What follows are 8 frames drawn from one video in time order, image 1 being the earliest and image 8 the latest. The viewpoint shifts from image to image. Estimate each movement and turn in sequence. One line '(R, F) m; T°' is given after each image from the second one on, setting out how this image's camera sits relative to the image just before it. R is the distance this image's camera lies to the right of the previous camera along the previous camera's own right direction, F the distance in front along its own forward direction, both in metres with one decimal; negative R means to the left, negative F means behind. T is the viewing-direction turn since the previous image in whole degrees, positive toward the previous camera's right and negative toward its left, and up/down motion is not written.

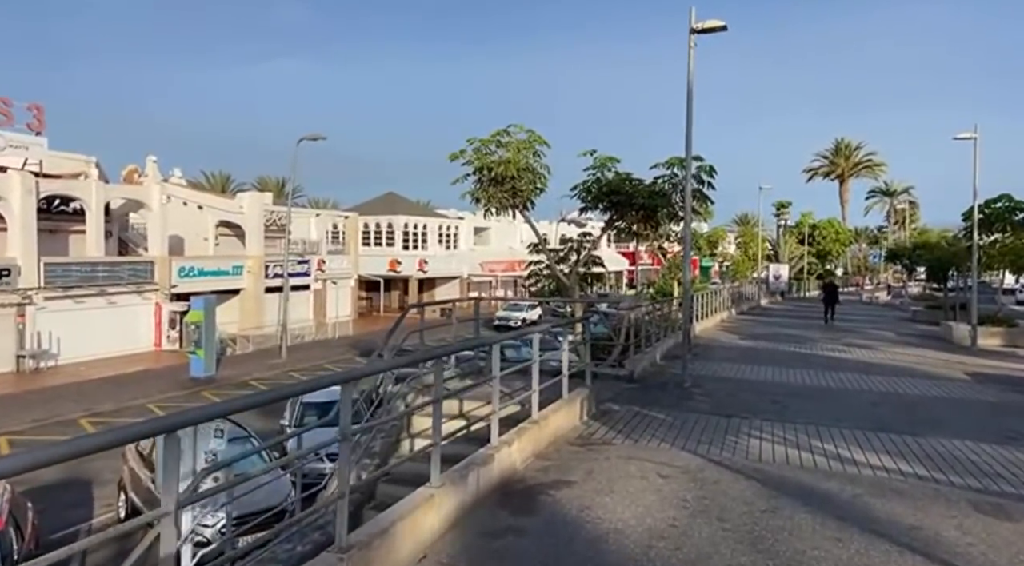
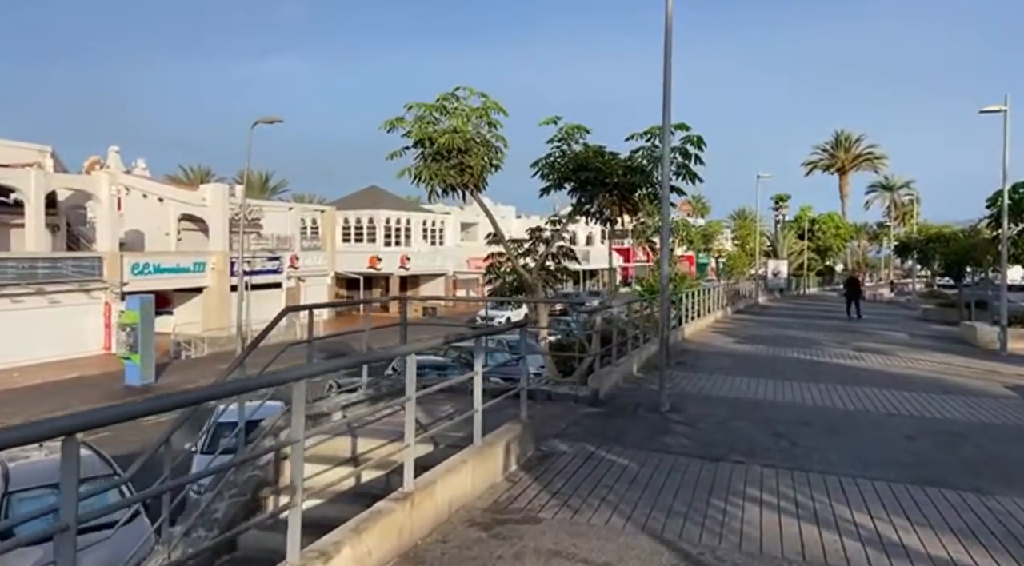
(+0.9, +2.4) m; 0°
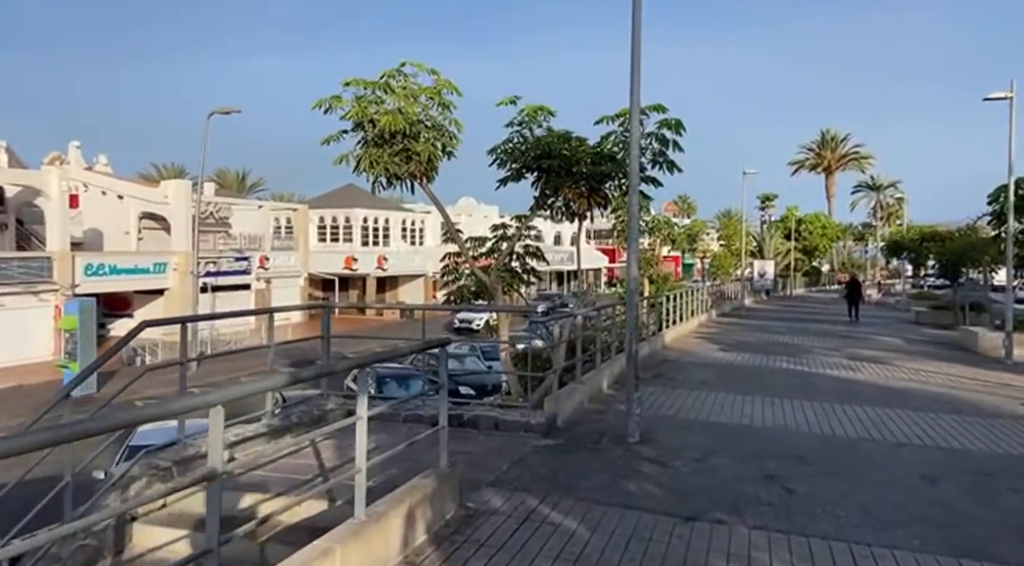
(+0.5, +1.5) m; +1°
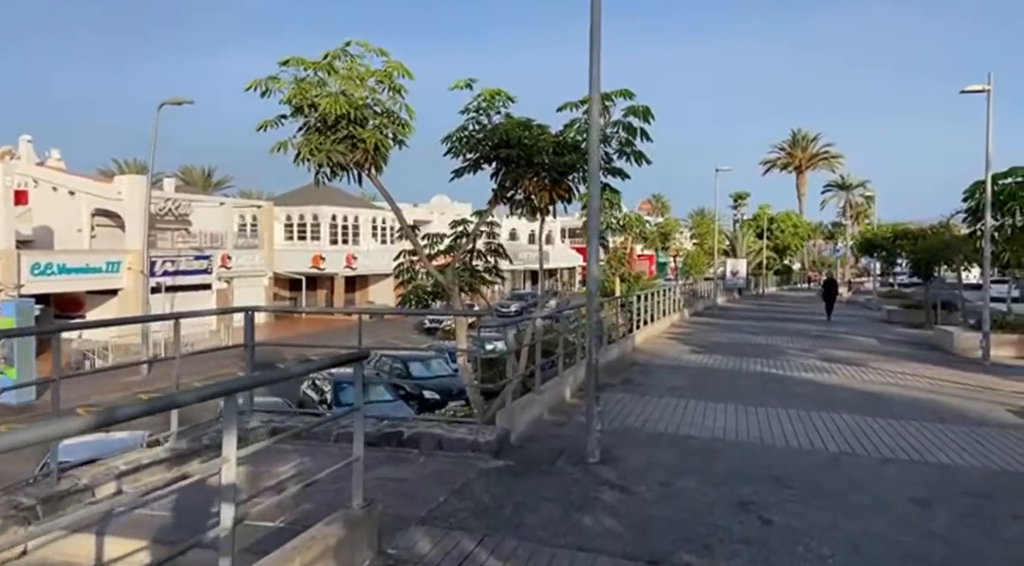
(+0.3, +0.8) m; +2°
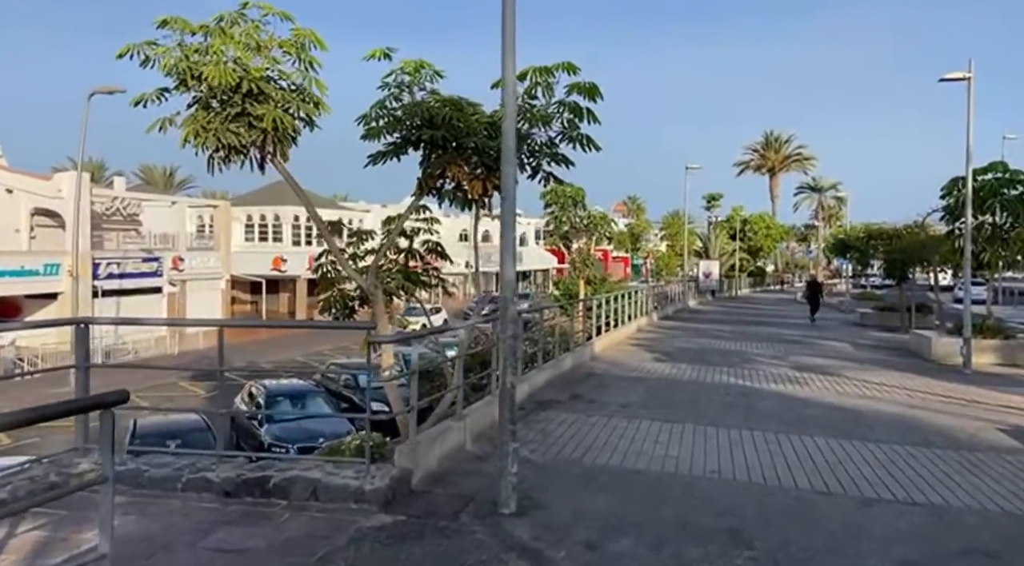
(+0.6, +1.3) m; +2°
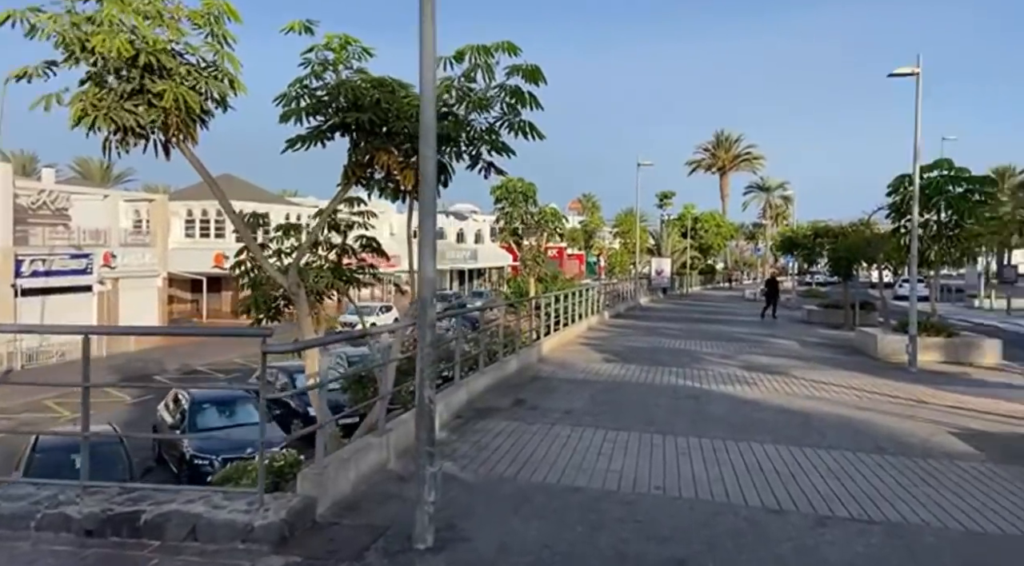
(+0.2, +0.6) m; +4°
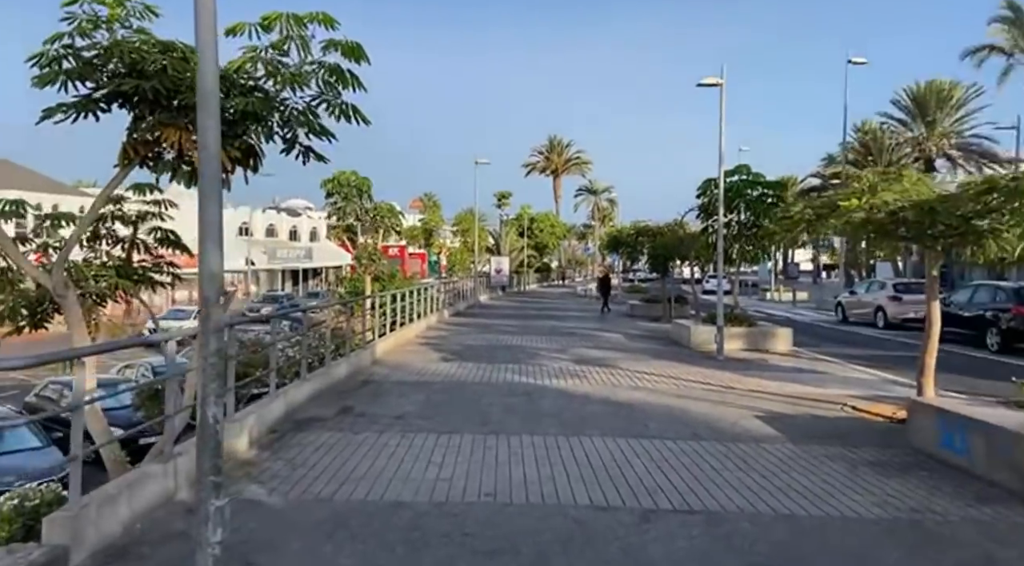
(+0.2, +0.4) m; +13°
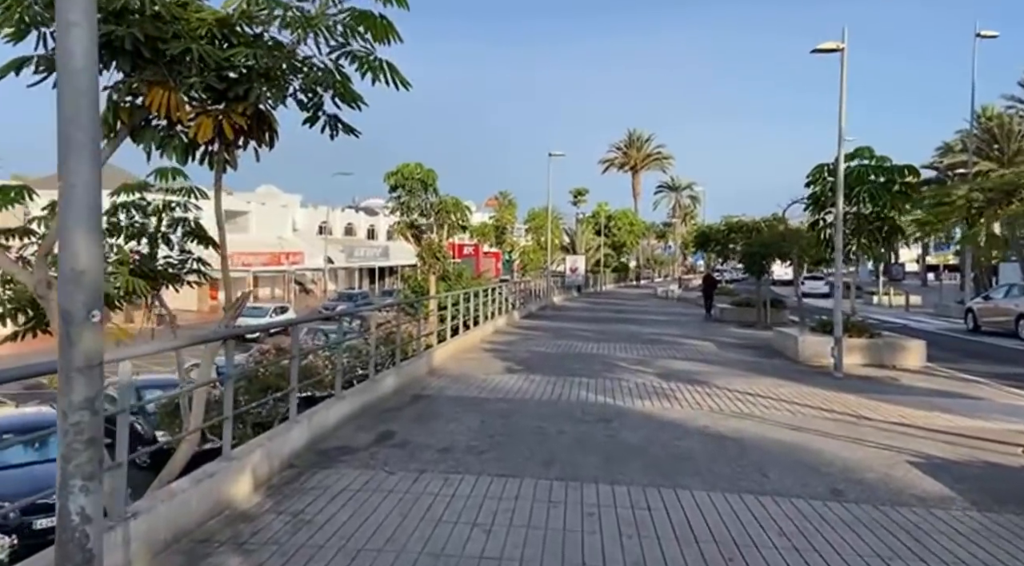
(0.0, +1.6) m; -6°
